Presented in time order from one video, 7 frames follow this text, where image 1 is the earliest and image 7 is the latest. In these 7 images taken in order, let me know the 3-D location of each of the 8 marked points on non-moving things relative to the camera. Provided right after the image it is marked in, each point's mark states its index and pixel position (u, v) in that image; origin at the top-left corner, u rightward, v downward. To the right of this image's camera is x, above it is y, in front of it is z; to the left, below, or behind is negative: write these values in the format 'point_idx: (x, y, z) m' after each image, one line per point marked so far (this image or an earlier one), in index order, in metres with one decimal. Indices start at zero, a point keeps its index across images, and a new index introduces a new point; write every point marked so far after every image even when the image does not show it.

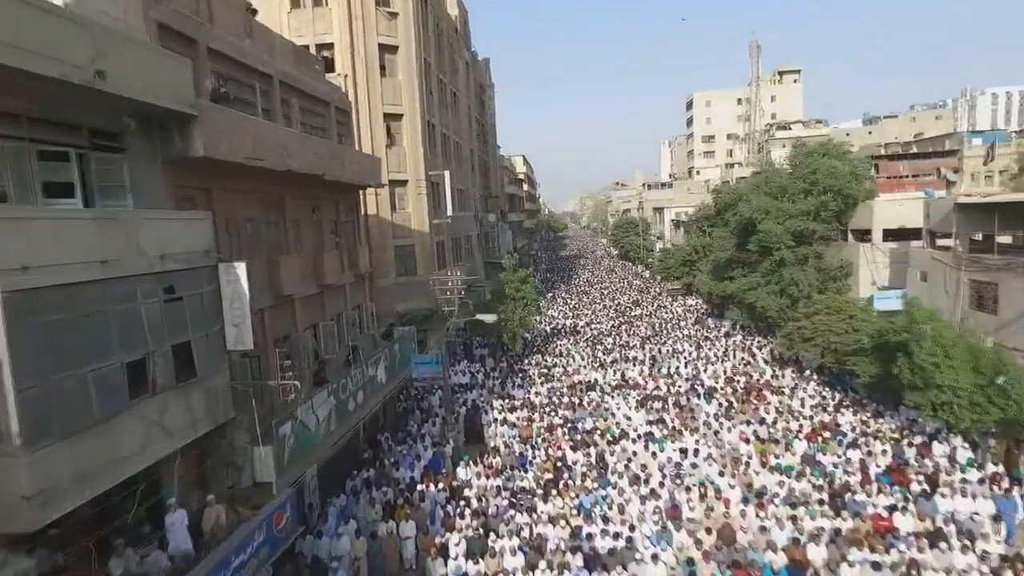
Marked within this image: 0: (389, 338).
0: (-3.7, -1.5, +18.0) m
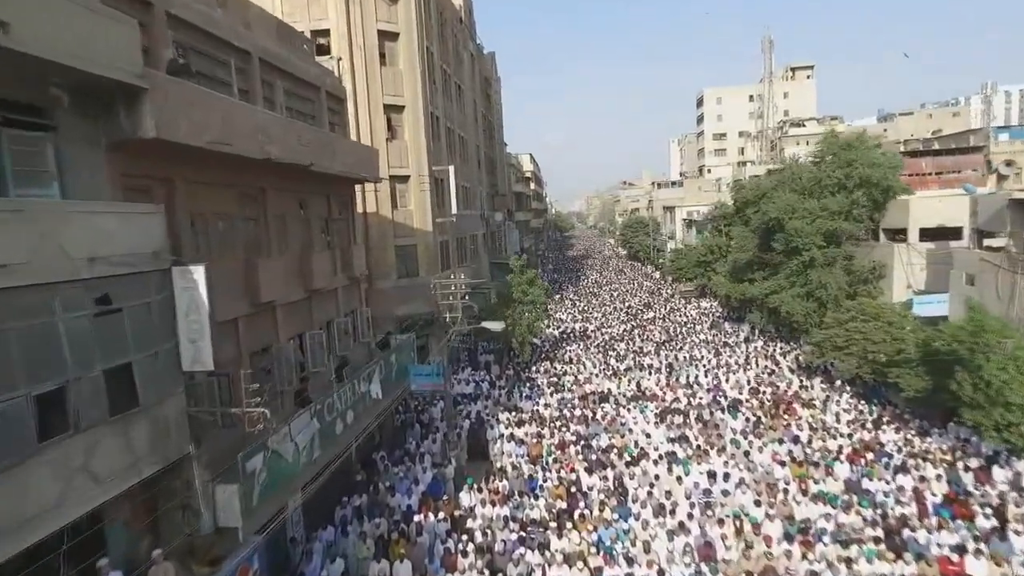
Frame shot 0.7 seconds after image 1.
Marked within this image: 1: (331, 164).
0: (-3.4, -1.6, +16.4) m
1: (-3.9, +2.7, +13.2) m
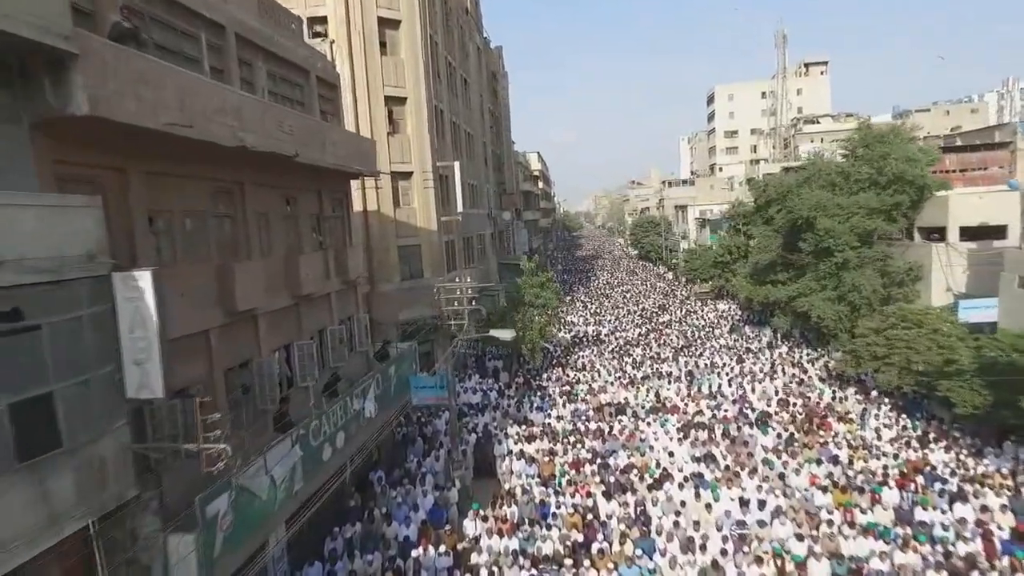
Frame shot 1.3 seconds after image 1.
0: (-3.2, -1.7, +15.0) m
1: (-3.7, +2.5, +11.9) m
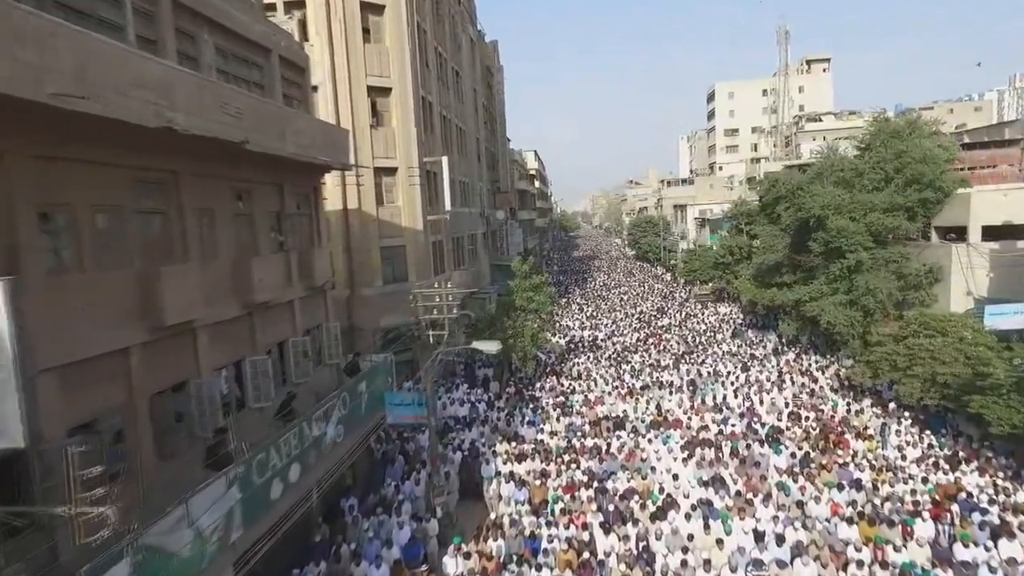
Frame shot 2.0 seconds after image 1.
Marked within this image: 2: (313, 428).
0: (-3.5, -1.8, +13.6) m
1: (-3.9, +2.4, +10.4) m
2: (-3.2, -2.2, +9.9) m
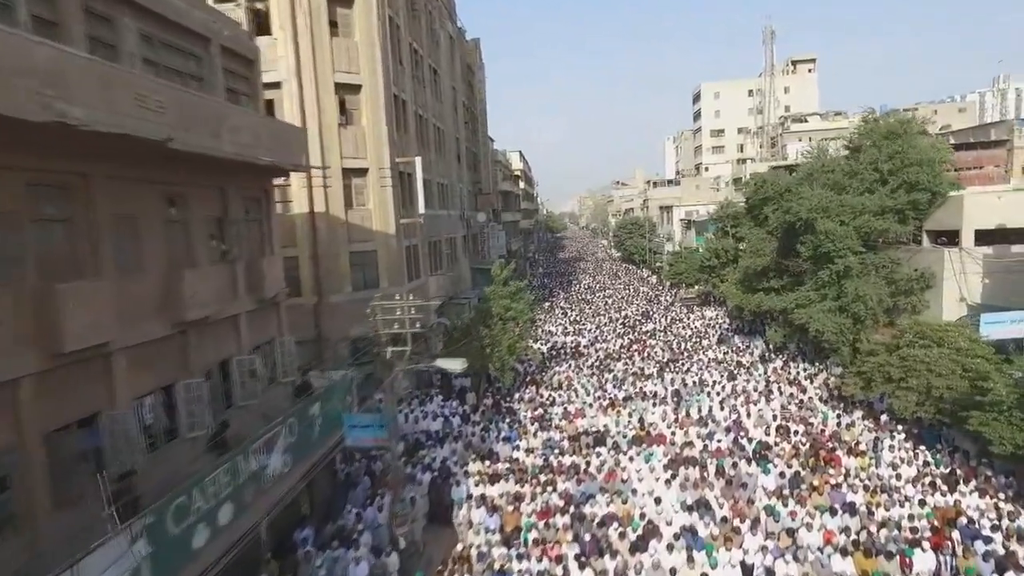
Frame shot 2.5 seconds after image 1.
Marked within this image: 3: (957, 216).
0: (-4.1, -2.0, +12.5) m
1: (-4.5, +2.2, +9.3) m
2: (-3.8, -2.5, +8.9) m
3: (+14.1, +2.3, +19.5) m
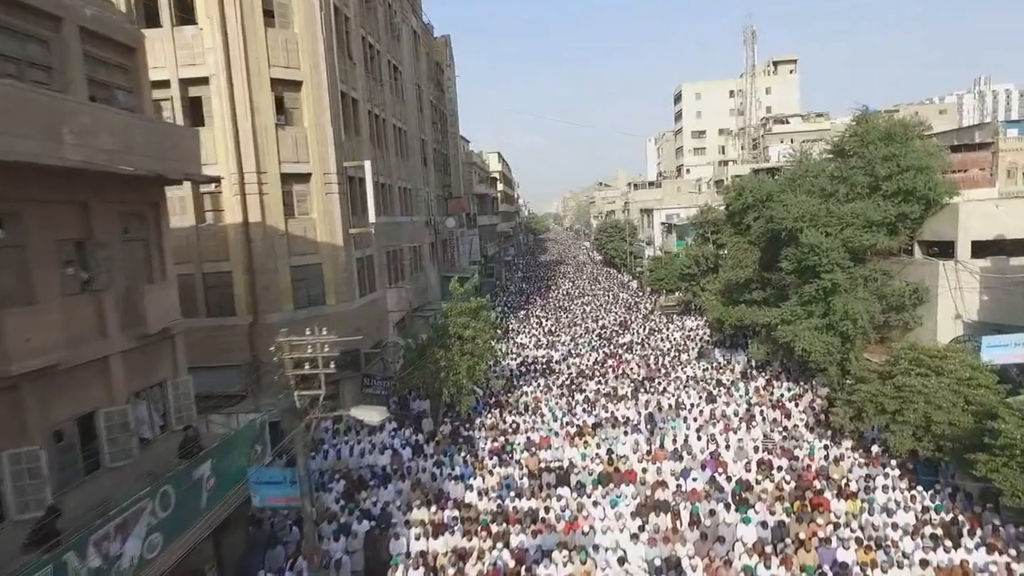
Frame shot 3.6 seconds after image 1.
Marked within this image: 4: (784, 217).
0: (-5.1, -2.5, +10.6) m
1: (-5.5, +1.7, +7.4) m
2: (-4.7, -3.0, +7.0) m
3: (+12.8, +1.8, +18.0) m
4: (+8.5, +2.2, +19.3) m
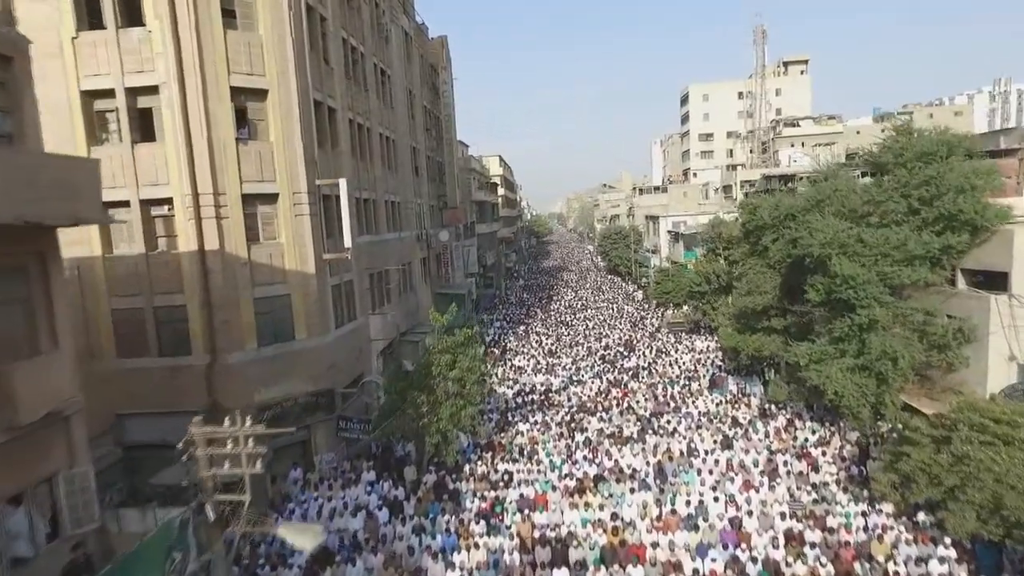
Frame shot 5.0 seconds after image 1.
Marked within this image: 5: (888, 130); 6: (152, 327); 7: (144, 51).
0: (-5.4, -3.5, +8.5) m
1: (-5.8, +0.7, +5.3) m
2: (-5.0, -3.9, +4.9) m
3: (+12.6, +0.8, +15.8) m
4: (+8.3, +1.3, +17.2) m
5: (+11.1, +4.7, +18.6) m
6: (-9.2, -1.0, +15.8) m
7: (-9.0, +5.8, +15.1) m
